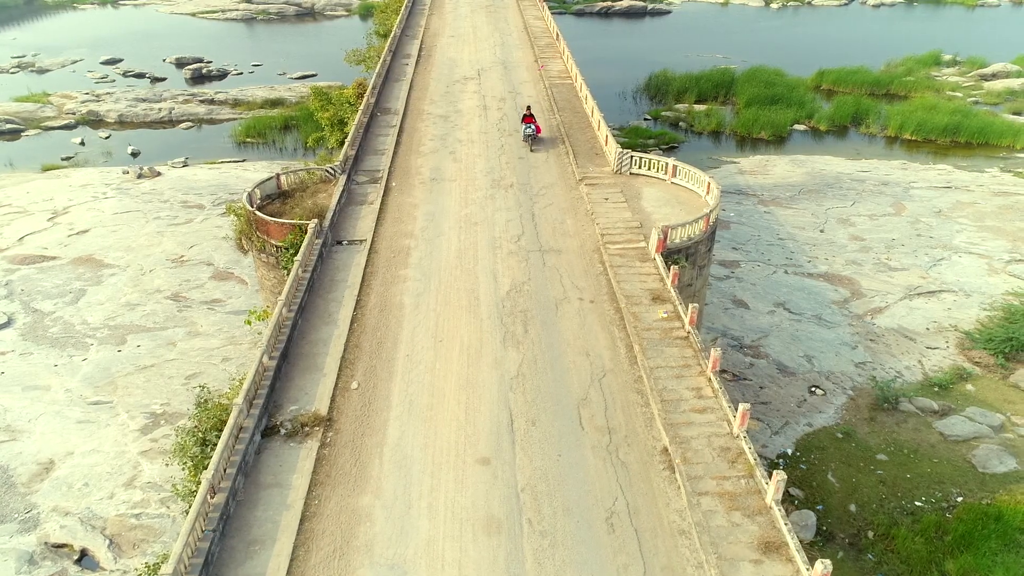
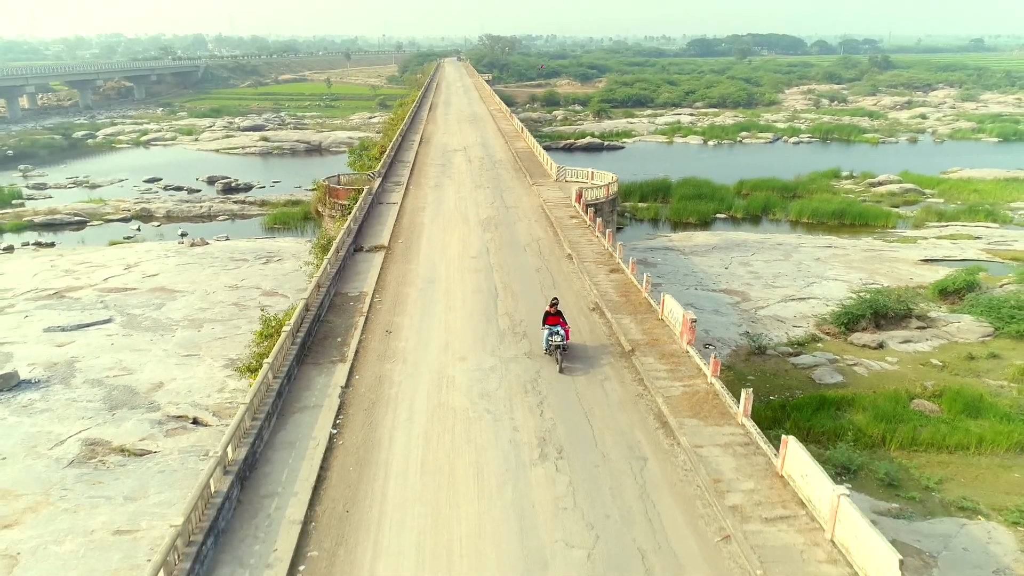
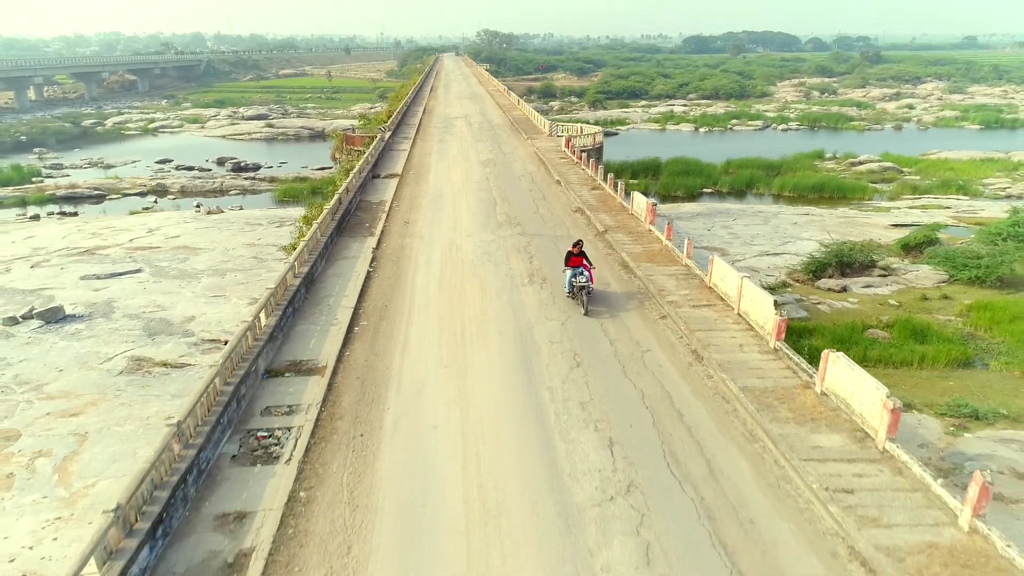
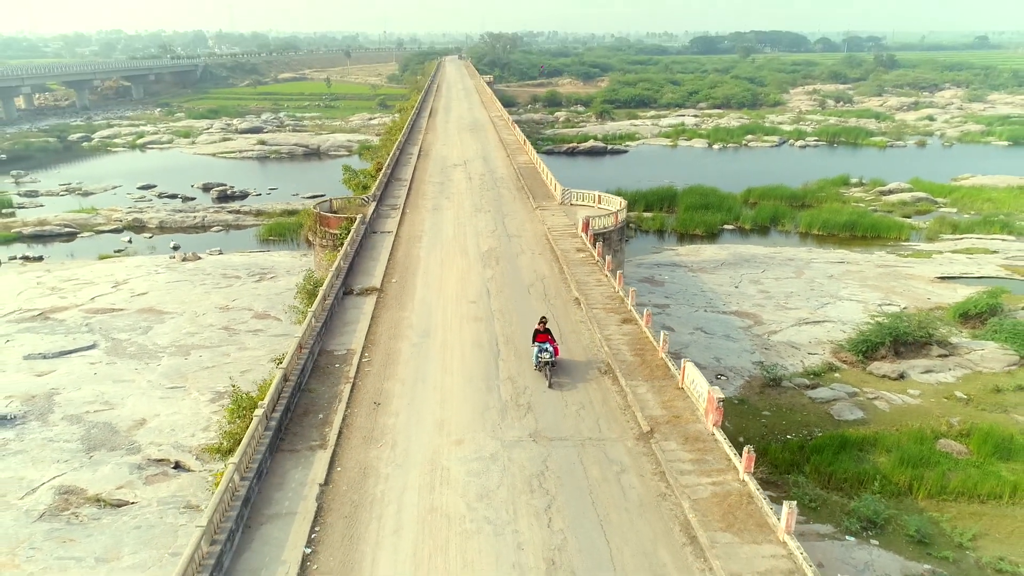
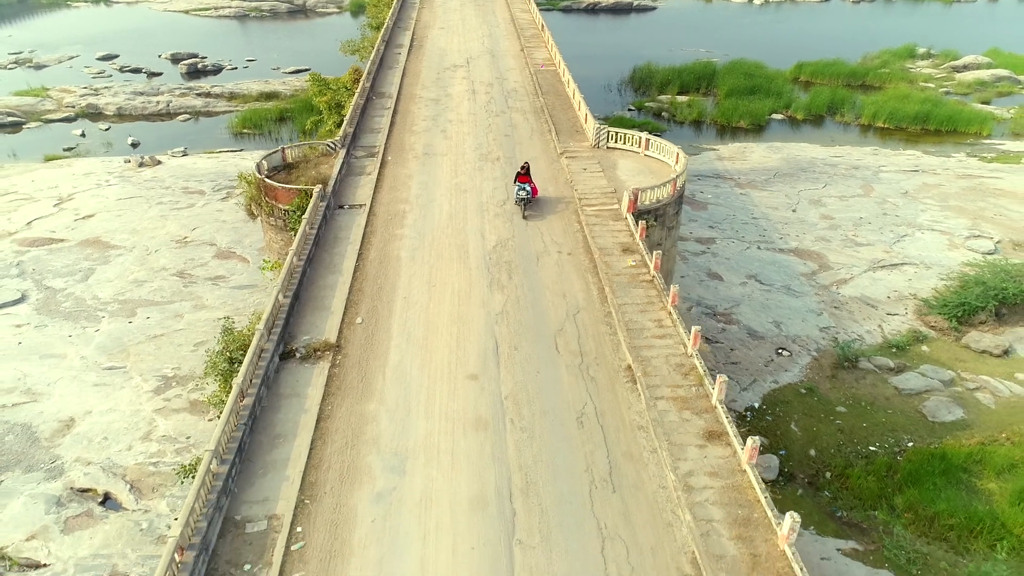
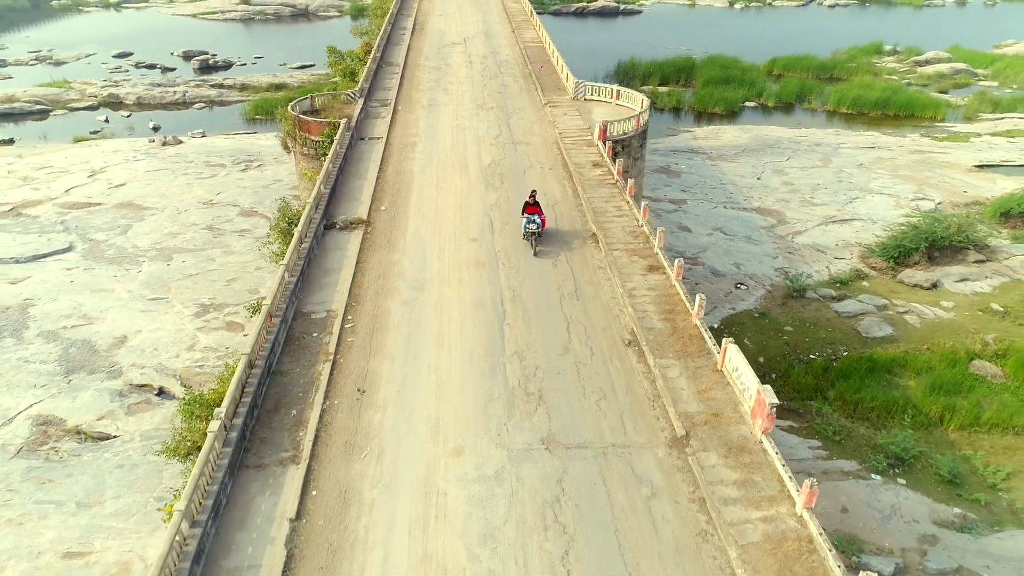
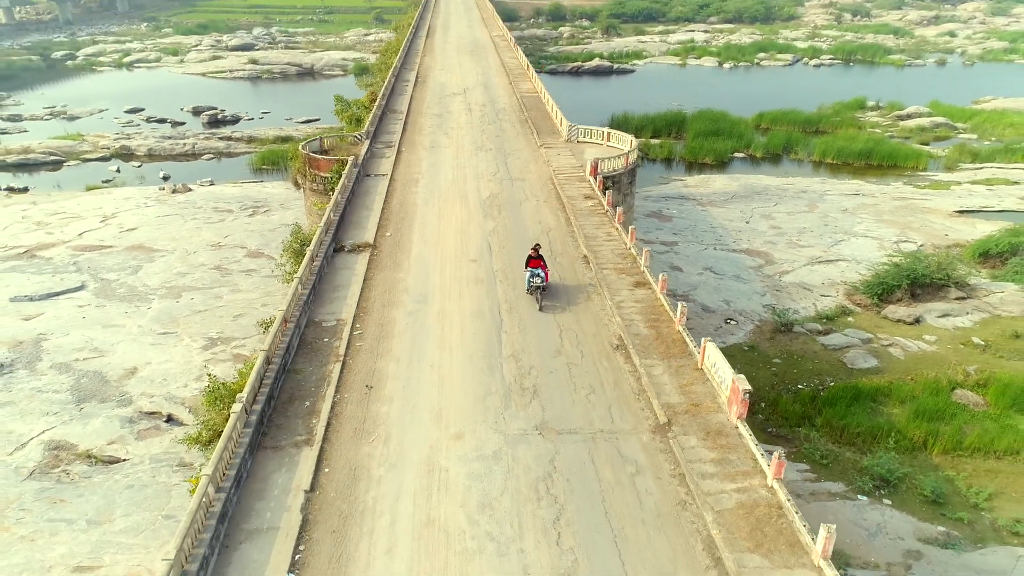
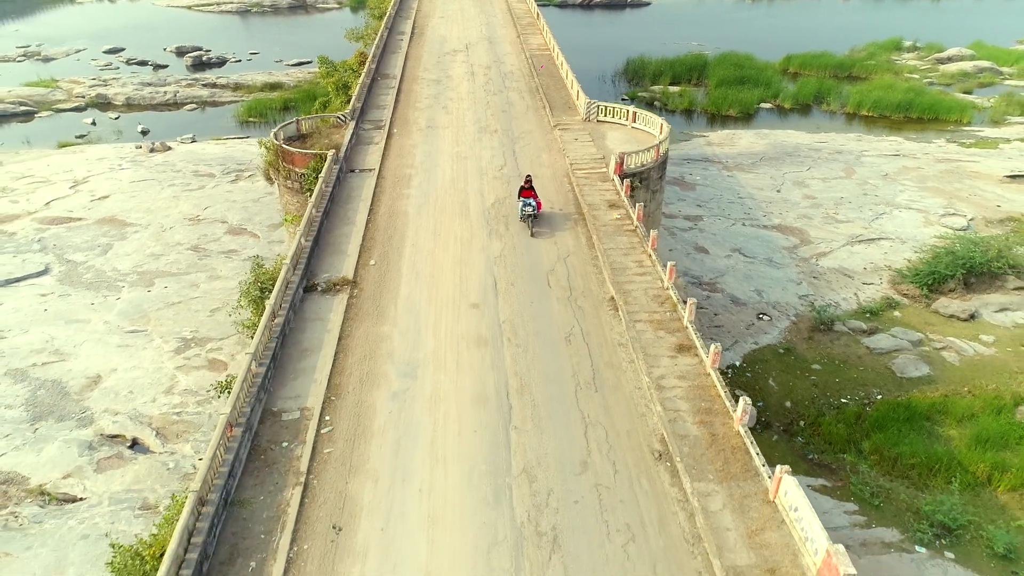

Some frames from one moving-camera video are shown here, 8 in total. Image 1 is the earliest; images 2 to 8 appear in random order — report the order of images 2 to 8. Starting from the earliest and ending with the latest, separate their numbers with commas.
5, 8, 6, 7, 4, 2, 3
